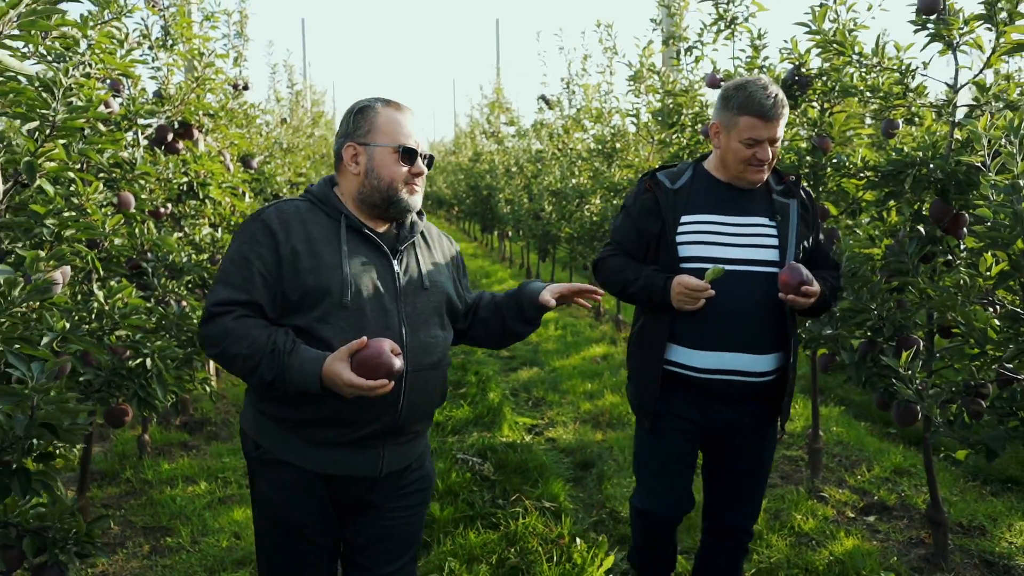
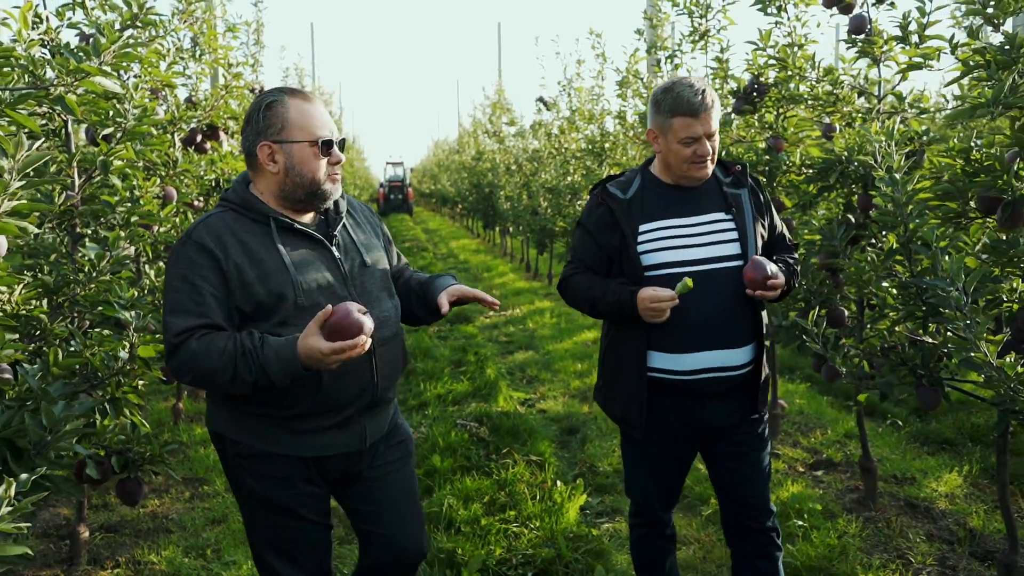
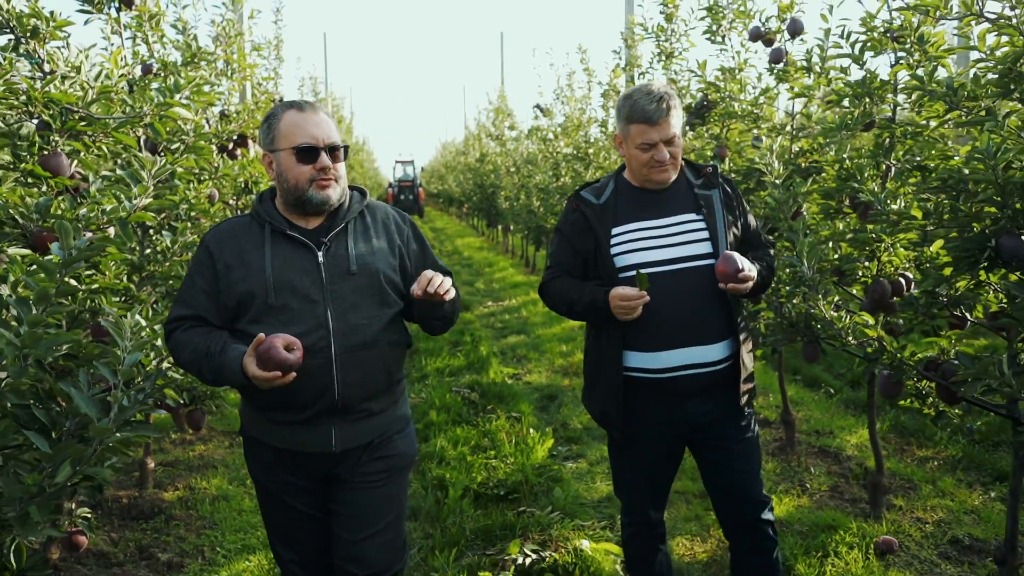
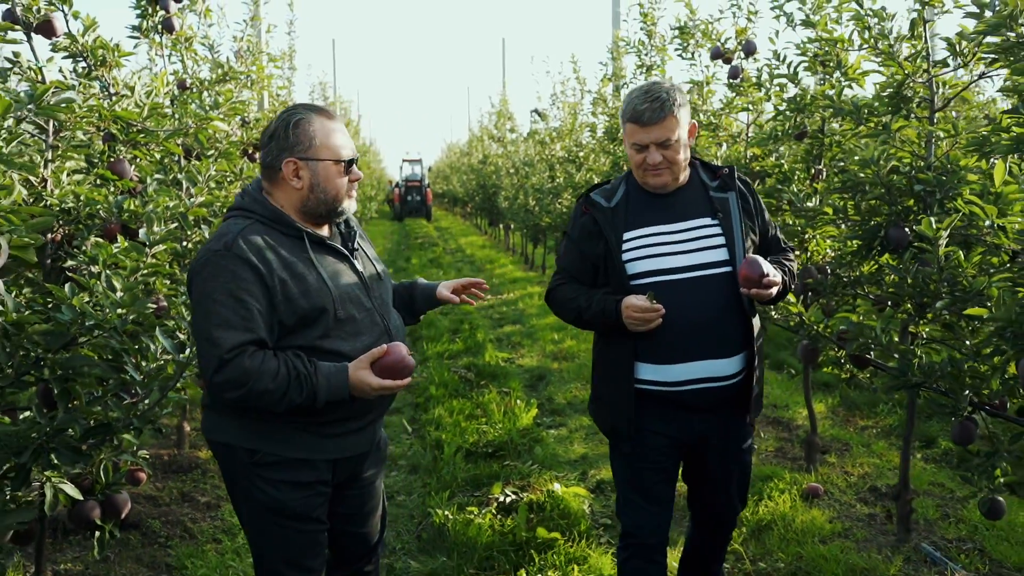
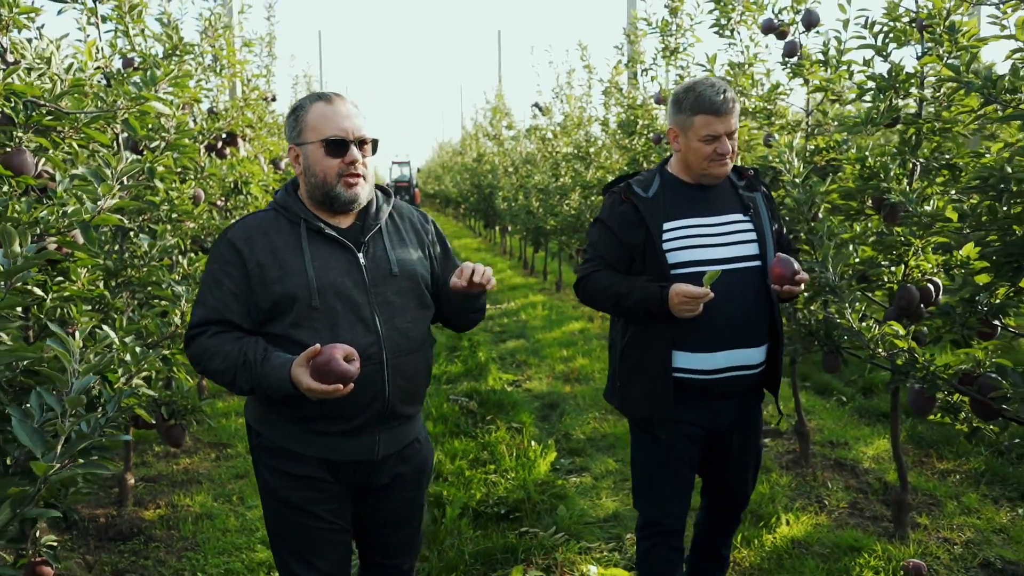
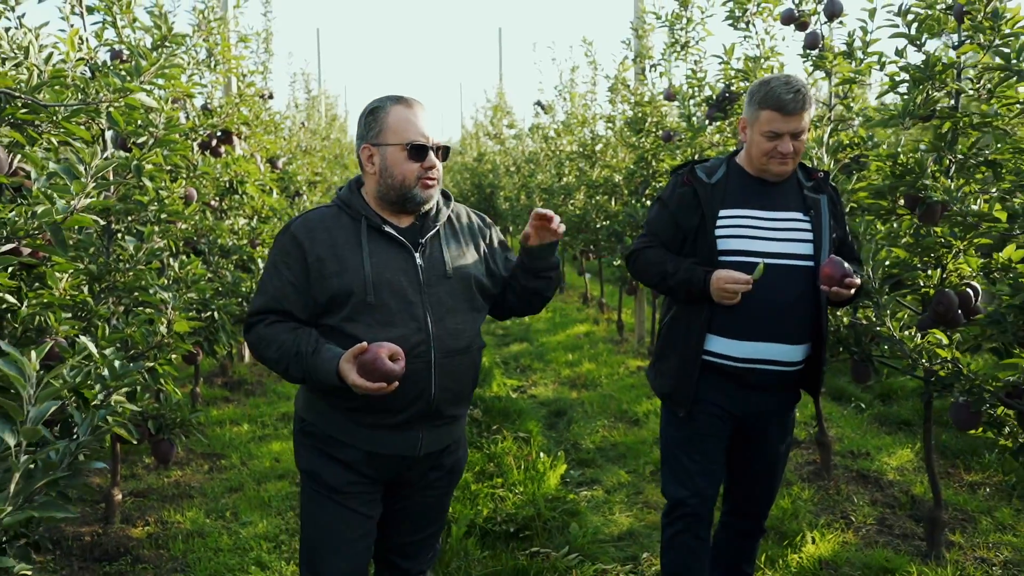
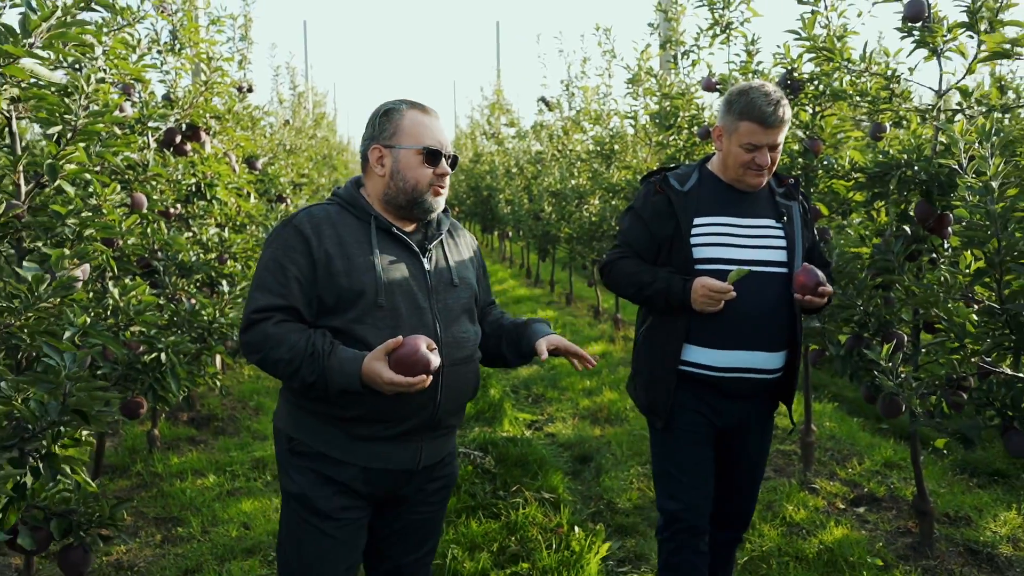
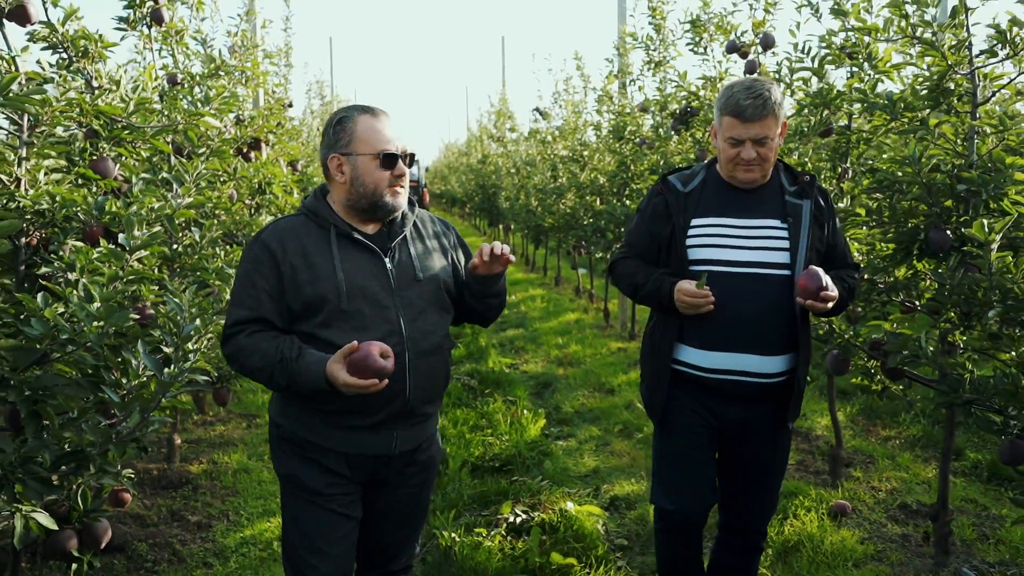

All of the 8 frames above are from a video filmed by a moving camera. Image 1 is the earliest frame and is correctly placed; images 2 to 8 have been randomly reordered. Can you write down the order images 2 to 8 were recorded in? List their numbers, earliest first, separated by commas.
7, 2, 6, 5, 3, 8, 4
